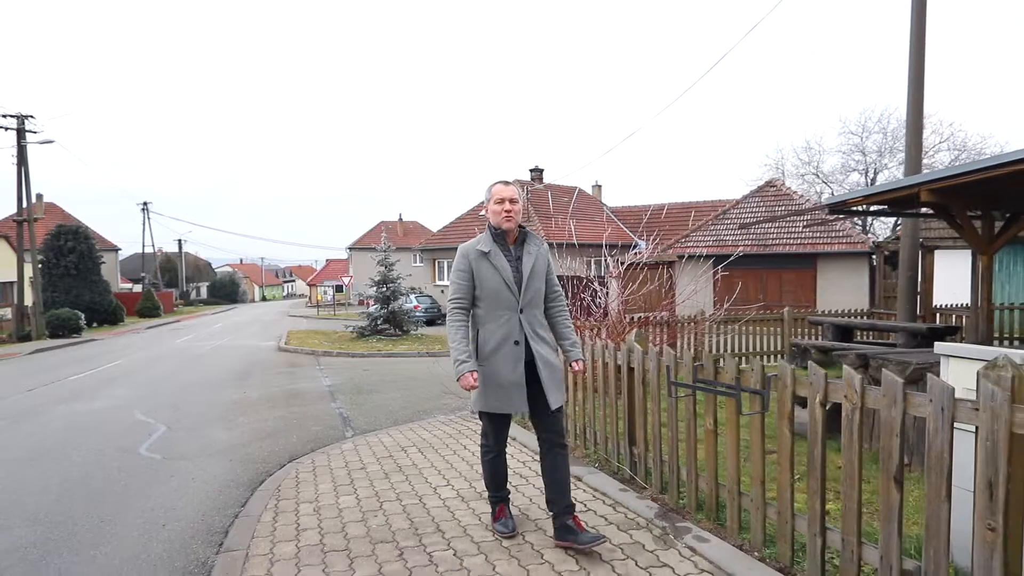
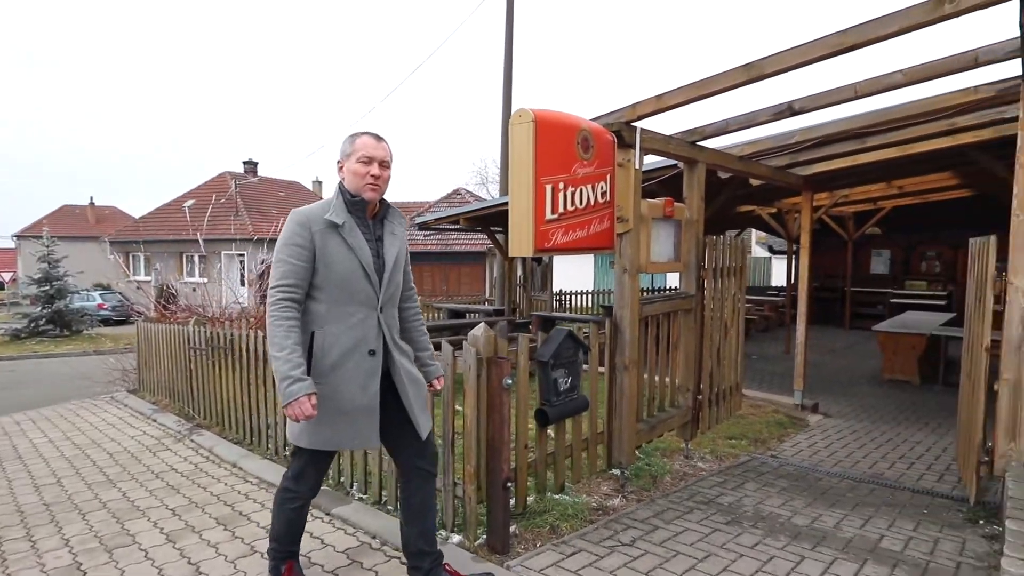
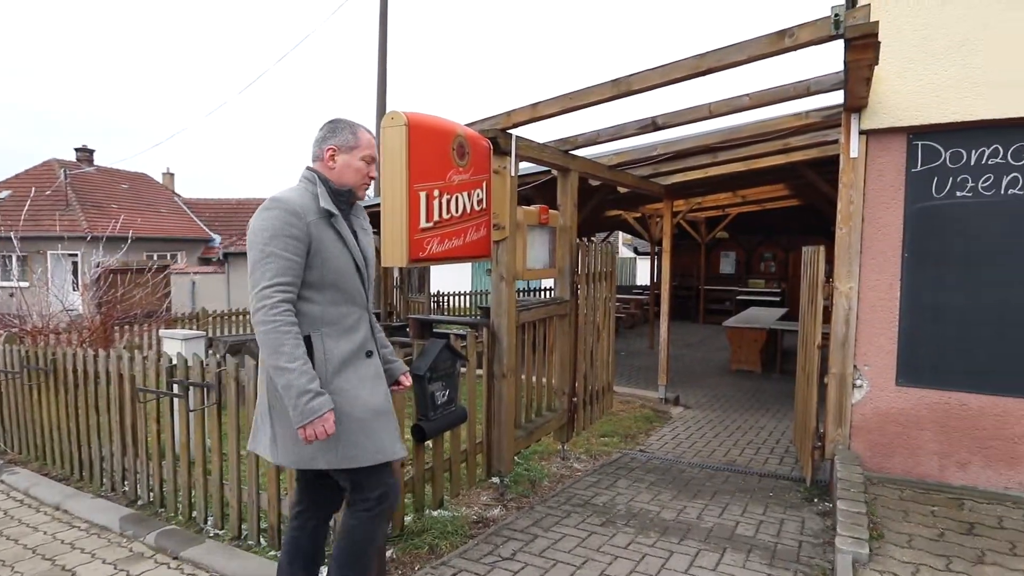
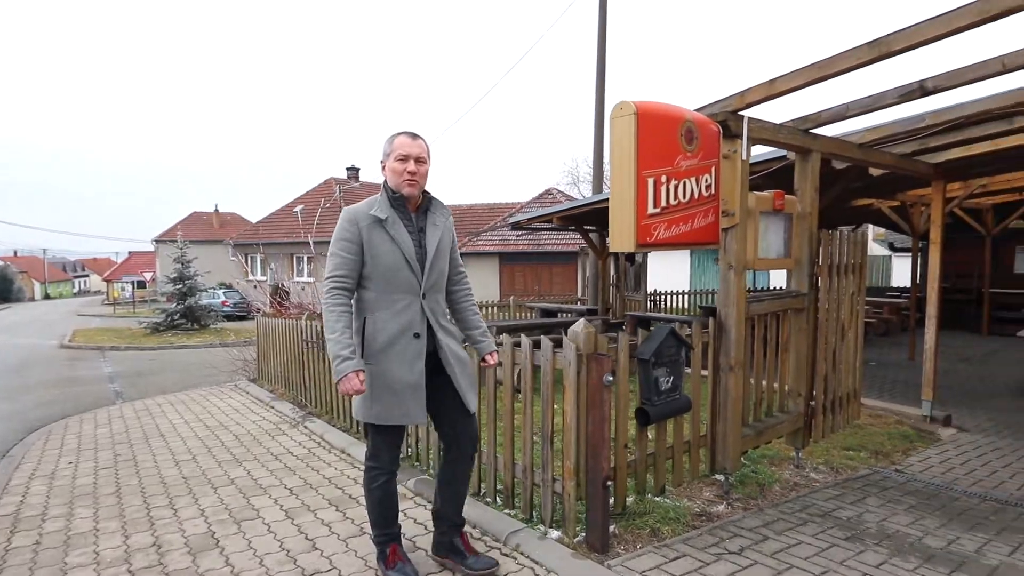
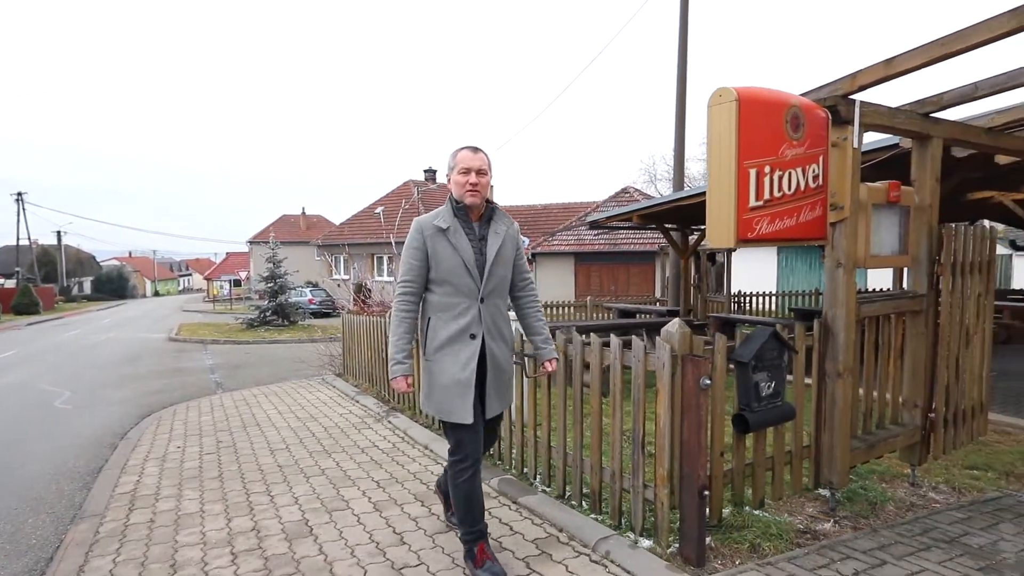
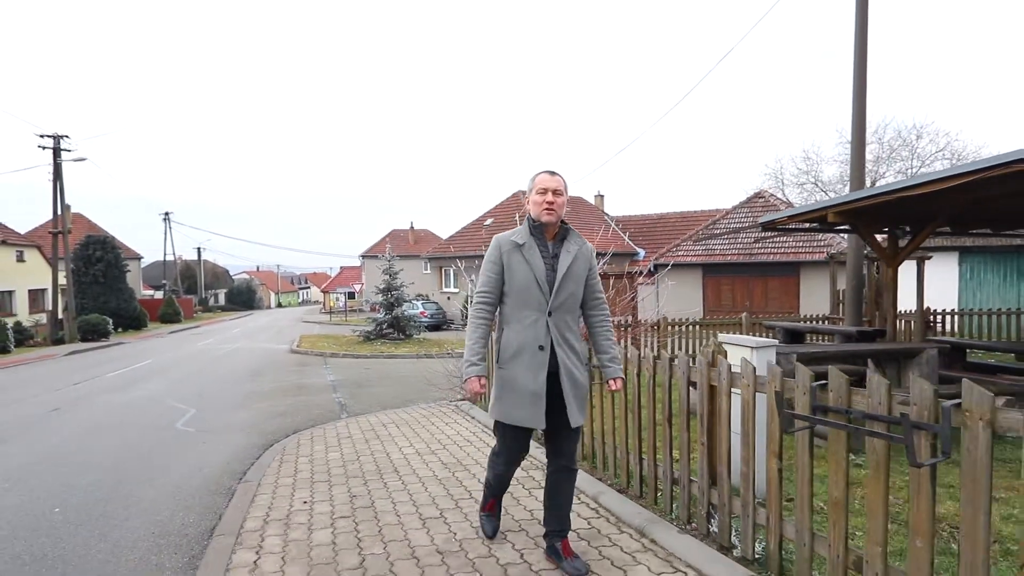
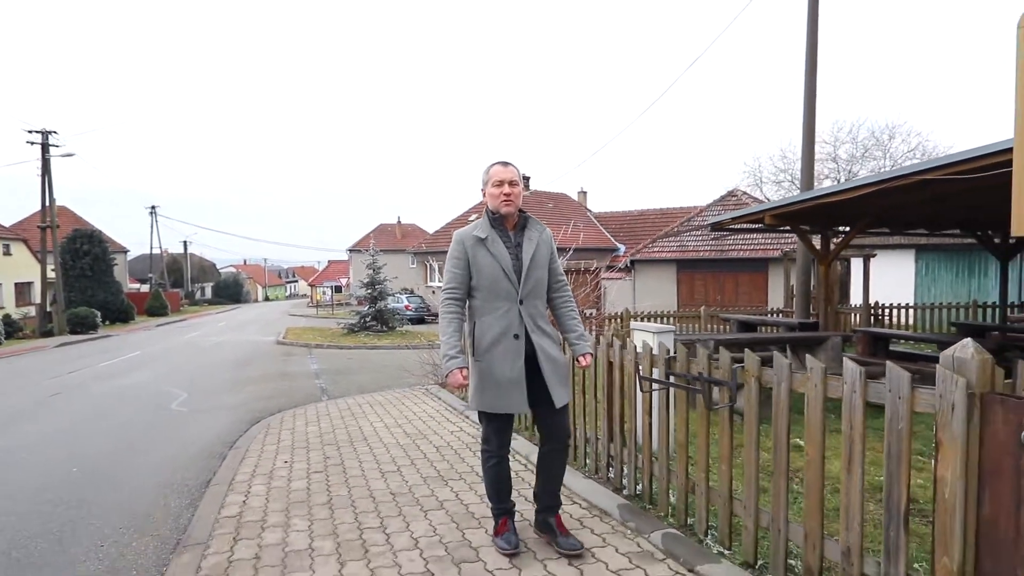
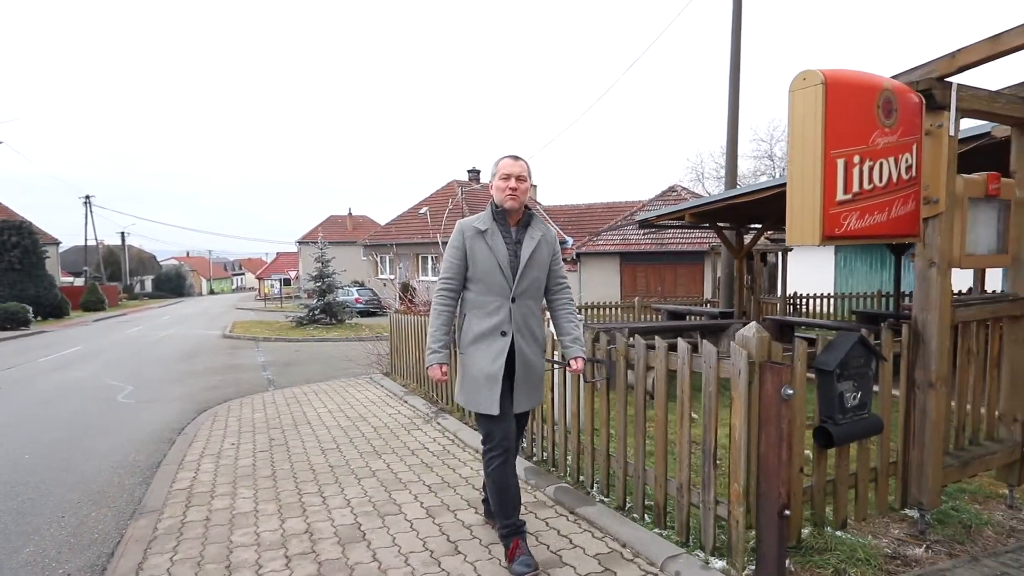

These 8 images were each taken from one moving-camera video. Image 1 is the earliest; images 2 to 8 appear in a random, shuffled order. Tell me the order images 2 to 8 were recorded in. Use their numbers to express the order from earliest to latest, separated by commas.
6, 7, 8, 5, 4, 2, 3
